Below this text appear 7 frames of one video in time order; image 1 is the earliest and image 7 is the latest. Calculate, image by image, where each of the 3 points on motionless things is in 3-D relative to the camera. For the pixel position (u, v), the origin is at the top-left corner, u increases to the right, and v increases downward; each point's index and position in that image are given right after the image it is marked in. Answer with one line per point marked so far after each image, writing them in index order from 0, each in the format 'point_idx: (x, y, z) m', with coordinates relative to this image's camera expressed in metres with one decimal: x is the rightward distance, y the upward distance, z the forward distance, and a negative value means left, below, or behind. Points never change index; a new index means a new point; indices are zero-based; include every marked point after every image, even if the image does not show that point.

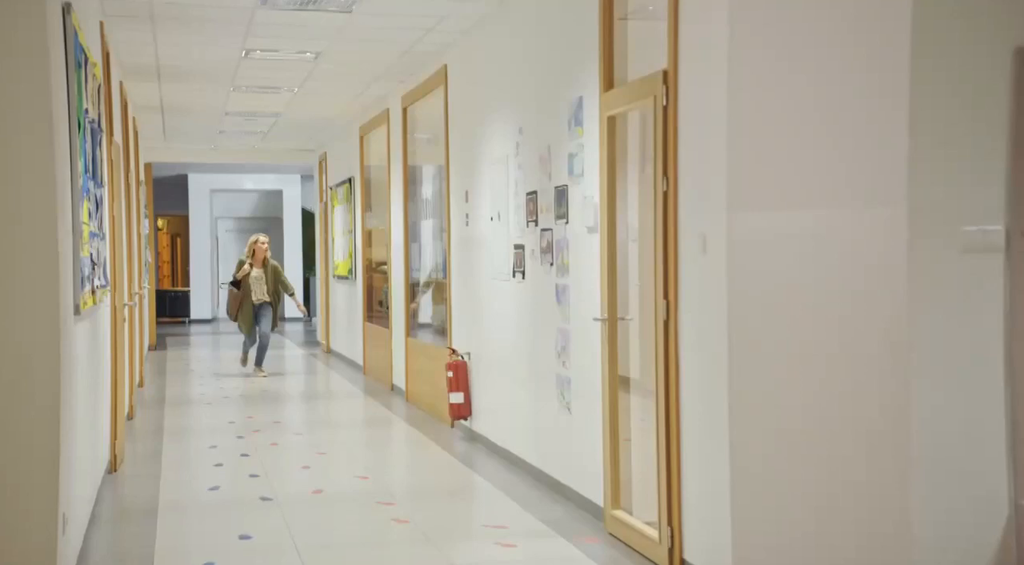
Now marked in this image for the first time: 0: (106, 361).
0: (-2.4, -0.5, +6.3) m
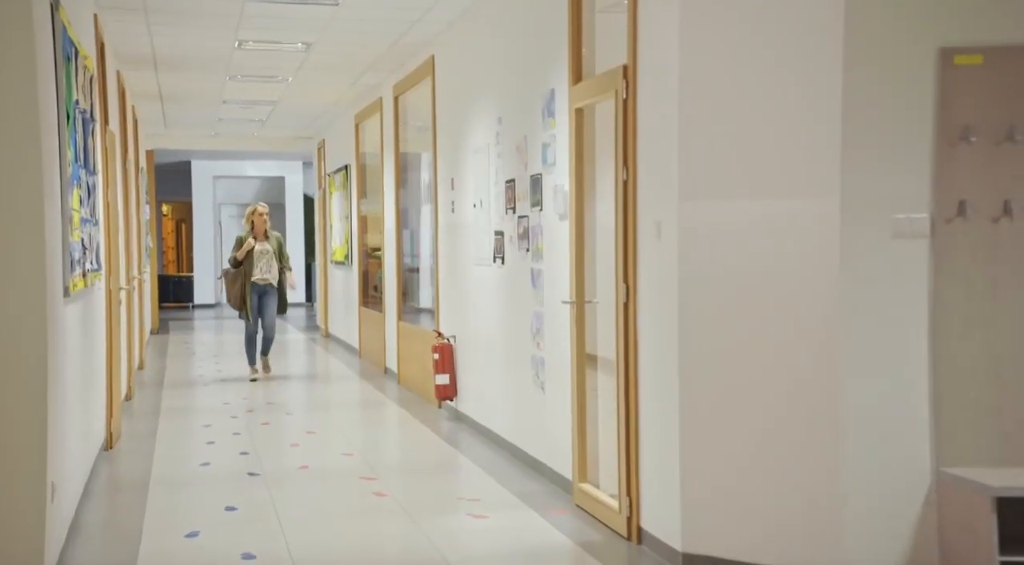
0: (-2.5, -0.4, +6.6) m
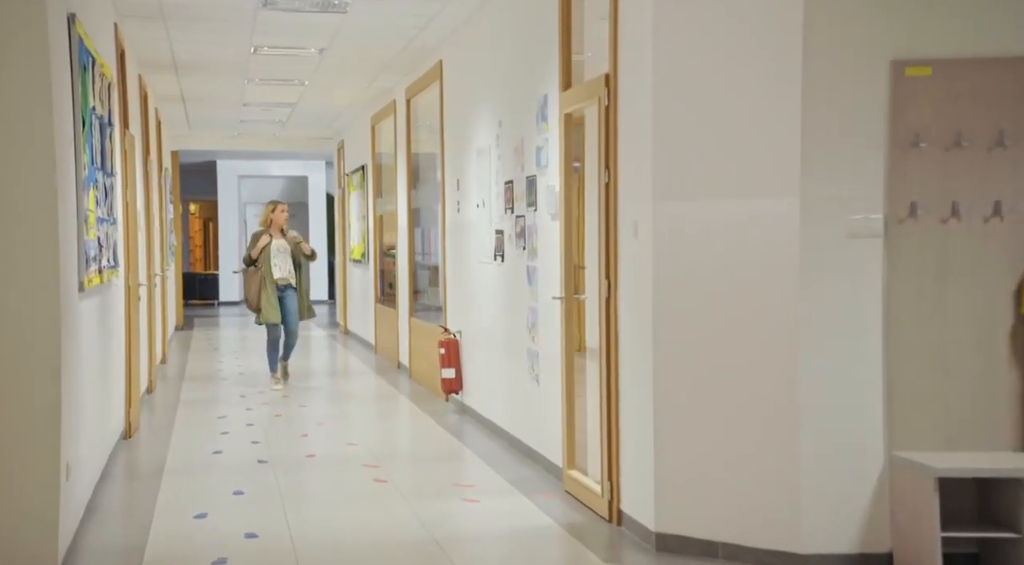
0: (-2.6, -0.4, +6.9) m
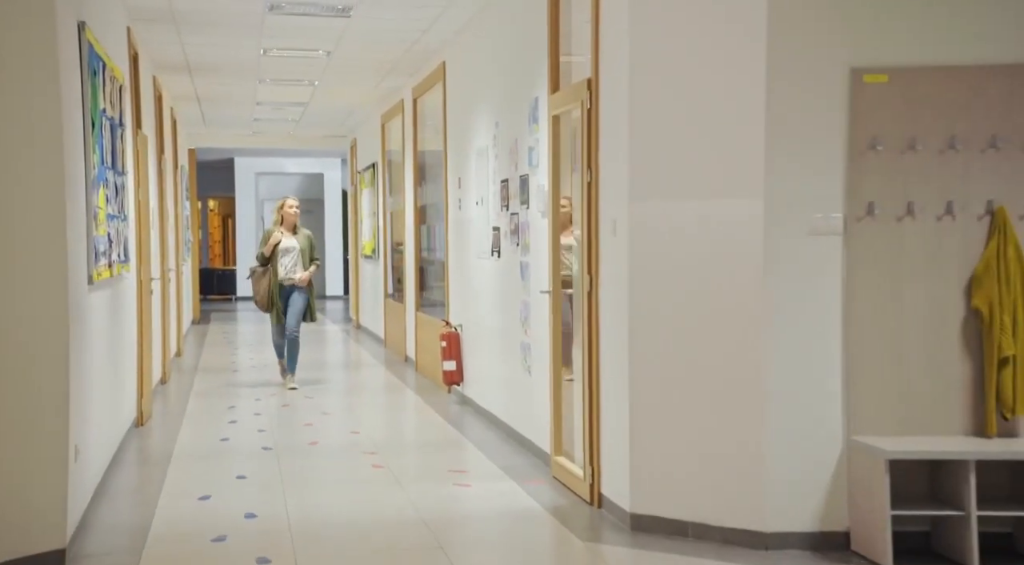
0: (-2.6, -0.3, +7.2) m
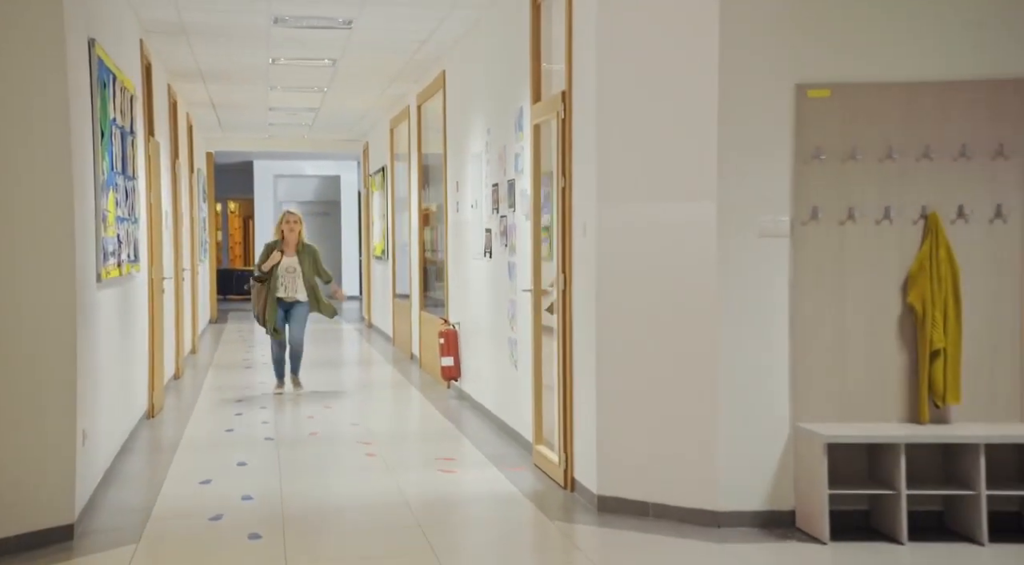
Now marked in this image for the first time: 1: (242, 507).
0: (-2.7, -0.3, +7.6) m
1: (-1.4, -1.2, +5.5) m
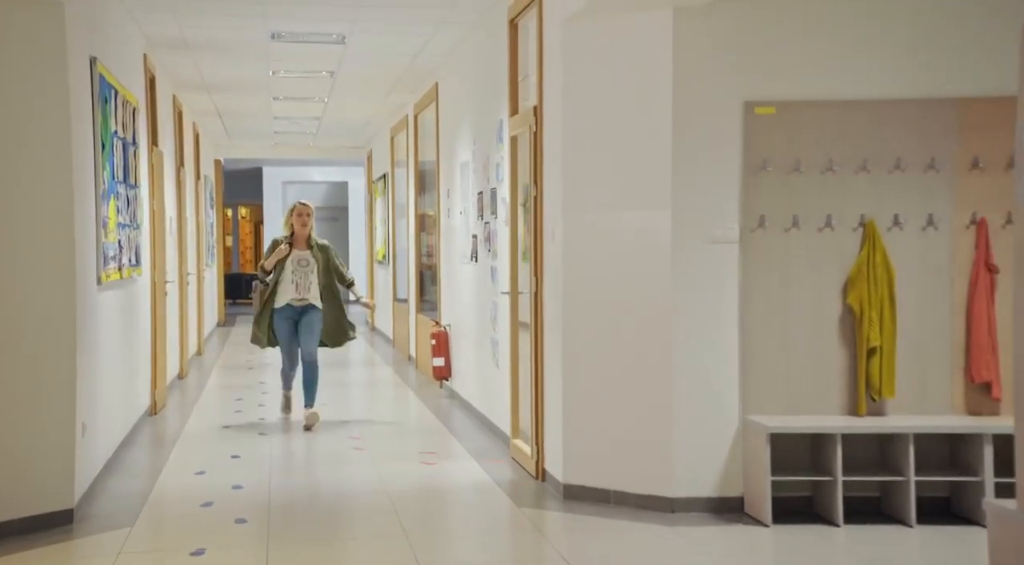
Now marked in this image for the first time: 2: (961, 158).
0: (-2.8, -0.3, +8.0) m
1: (-1.6, -1.2, +5.9) m
2: (+2.2, +0.6, +5.1) m
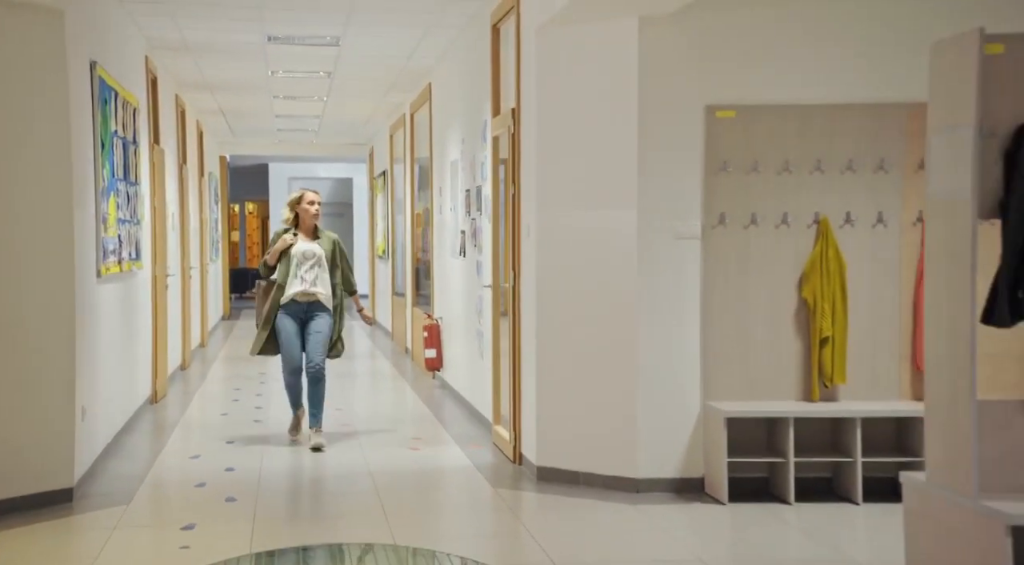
0: (-2.9, -0.3, +8.4) m
1: (-1.7, -1.1, +6.2) m
2: (+2.0, +0.6, +5.4) m
